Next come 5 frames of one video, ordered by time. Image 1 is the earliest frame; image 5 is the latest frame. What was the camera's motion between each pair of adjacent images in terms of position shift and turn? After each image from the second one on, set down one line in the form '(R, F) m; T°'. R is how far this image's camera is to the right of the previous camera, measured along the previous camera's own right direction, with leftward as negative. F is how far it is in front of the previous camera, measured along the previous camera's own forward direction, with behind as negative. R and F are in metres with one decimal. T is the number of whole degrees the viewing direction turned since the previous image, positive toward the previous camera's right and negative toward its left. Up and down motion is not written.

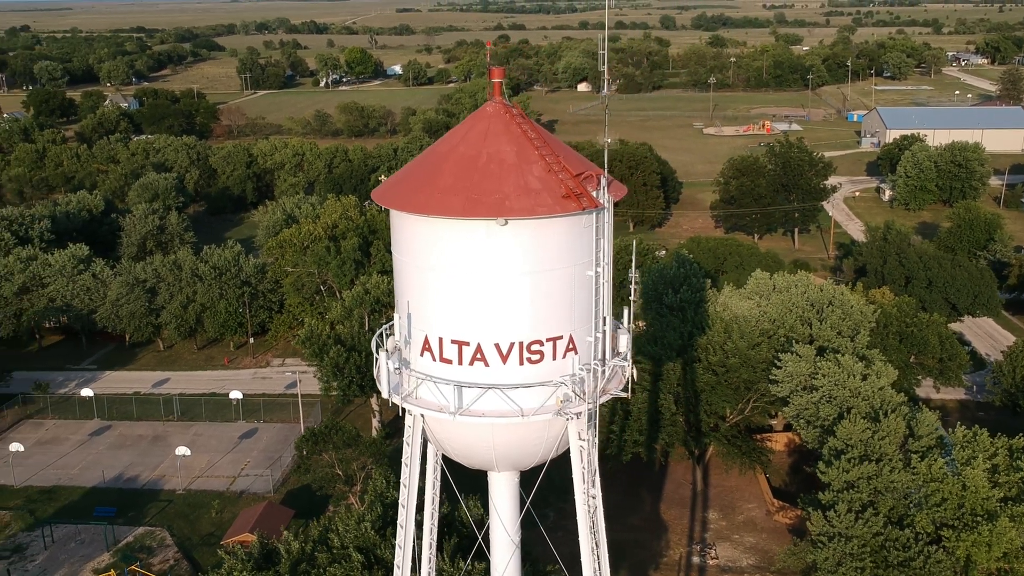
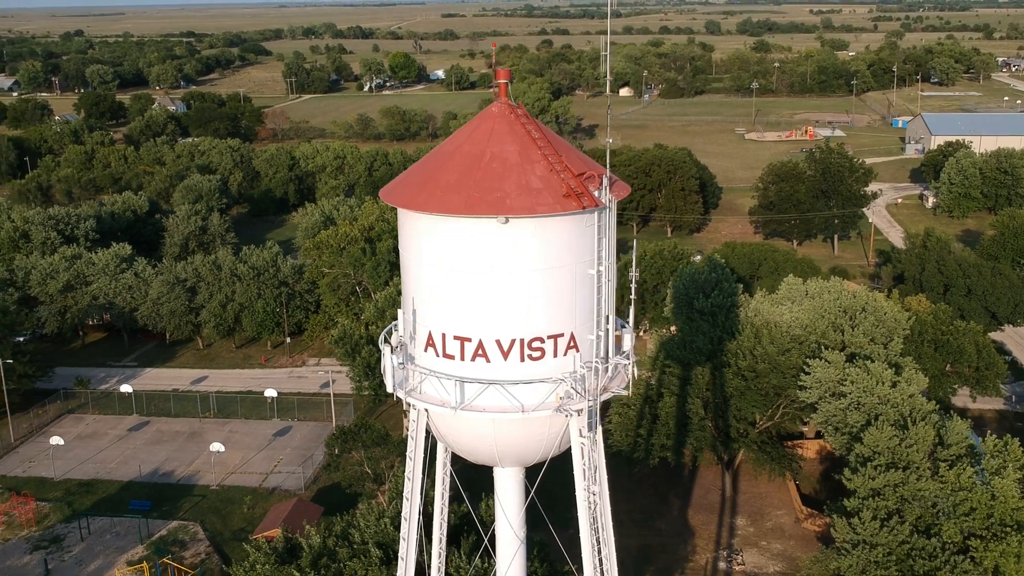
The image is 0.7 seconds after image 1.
(+0.4, -0.1) m; -2°
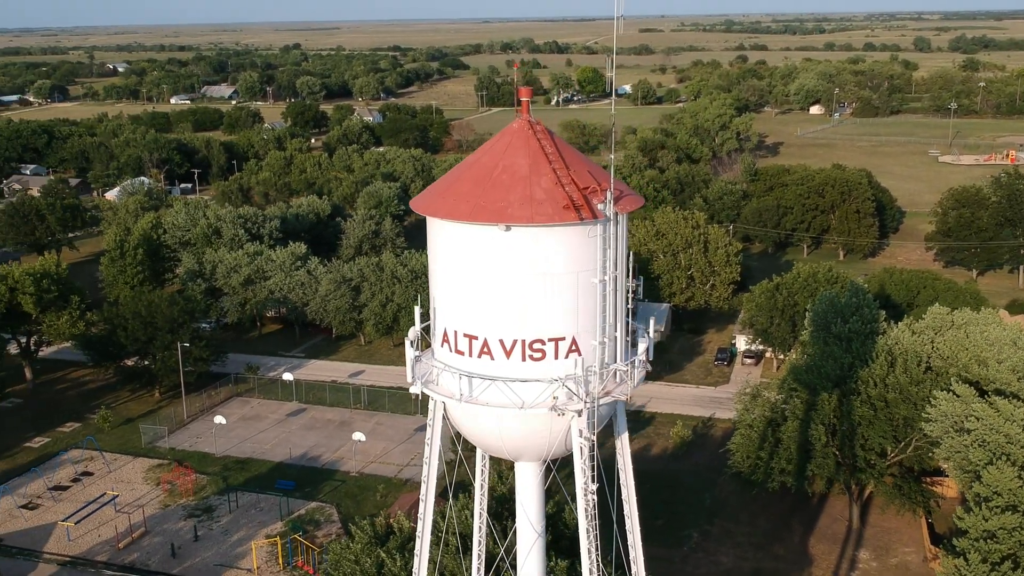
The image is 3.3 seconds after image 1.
(+1.8, -0.5) m; -11°
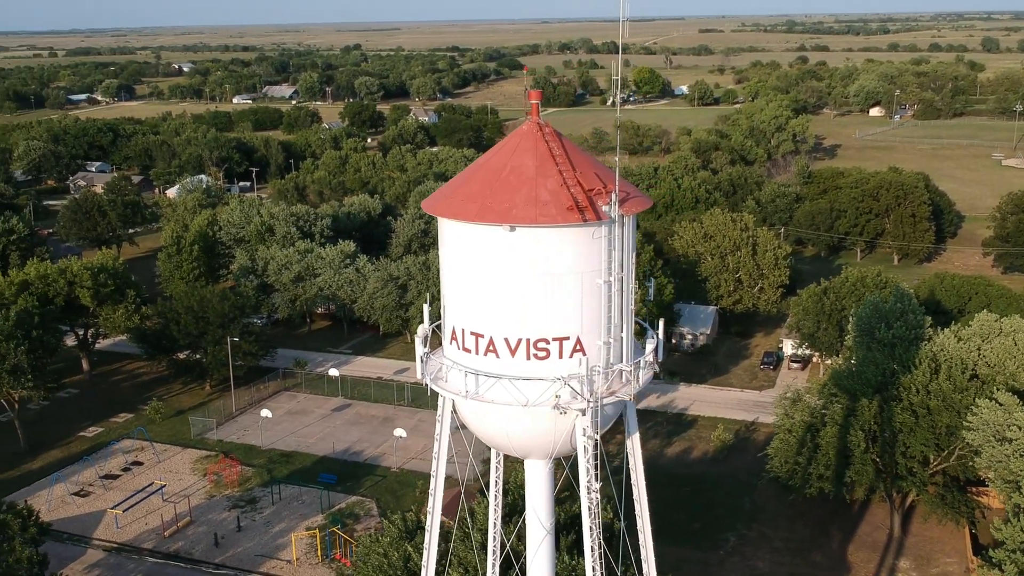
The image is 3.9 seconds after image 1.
(+0.5, -0.1) m; -3°
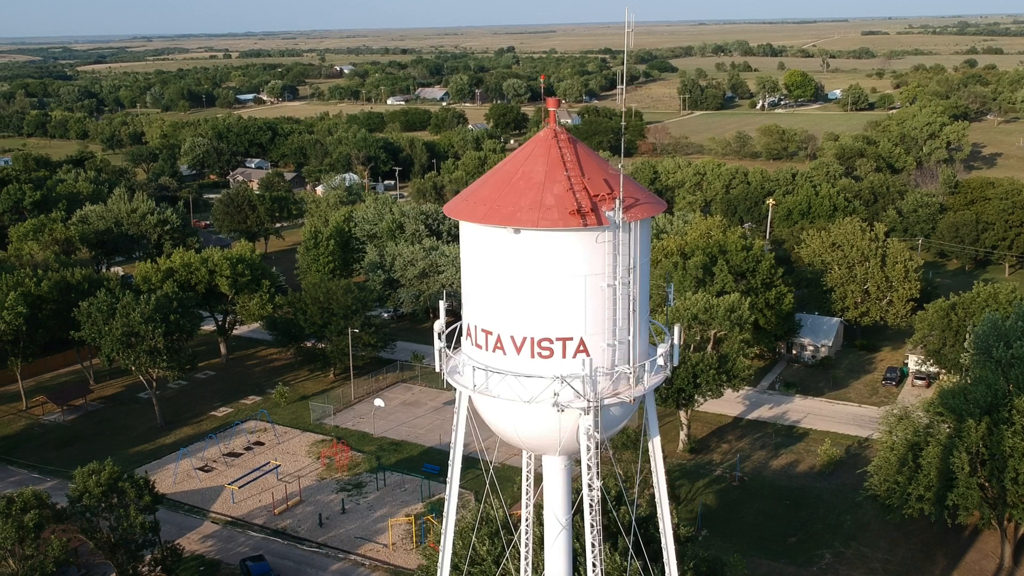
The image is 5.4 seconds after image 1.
(+1.5, -0.3) m; -9°
